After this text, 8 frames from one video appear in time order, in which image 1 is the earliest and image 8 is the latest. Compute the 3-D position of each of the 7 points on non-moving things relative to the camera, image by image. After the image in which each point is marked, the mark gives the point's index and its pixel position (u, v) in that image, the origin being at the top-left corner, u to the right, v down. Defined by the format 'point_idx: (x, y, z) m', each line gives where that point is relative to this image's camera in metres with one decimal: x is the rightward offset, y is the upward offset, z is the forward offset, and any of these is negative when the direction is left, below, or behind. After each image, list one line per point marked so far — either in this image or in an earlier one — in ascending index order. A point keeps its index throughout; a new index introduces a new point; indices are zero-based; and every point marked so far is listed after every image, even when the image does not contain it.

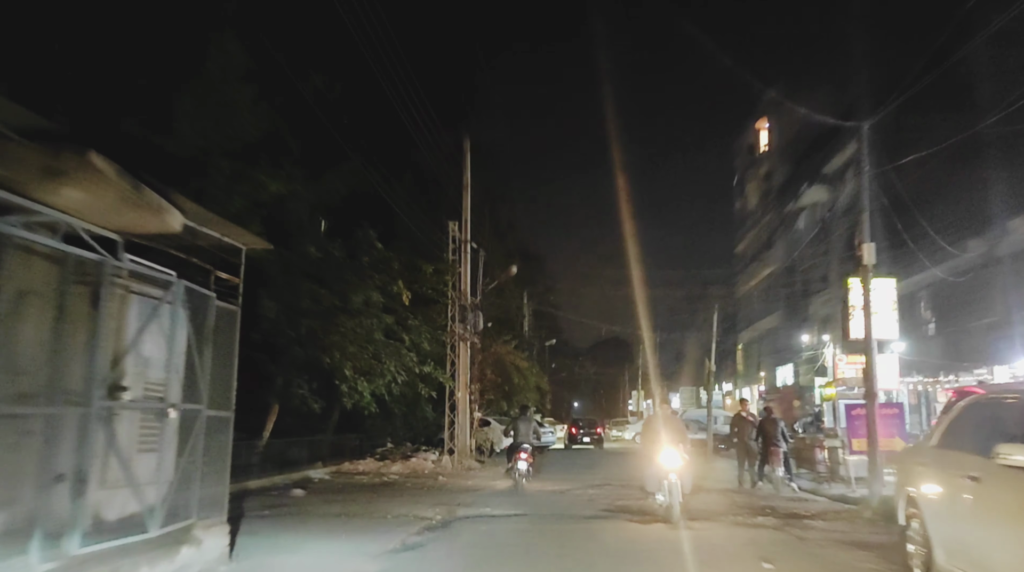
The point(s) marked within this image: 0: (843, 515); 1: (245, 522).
0: (+5.0, -3.5, +15.0) m
1: (-3.9, -3.4, +14.4) m
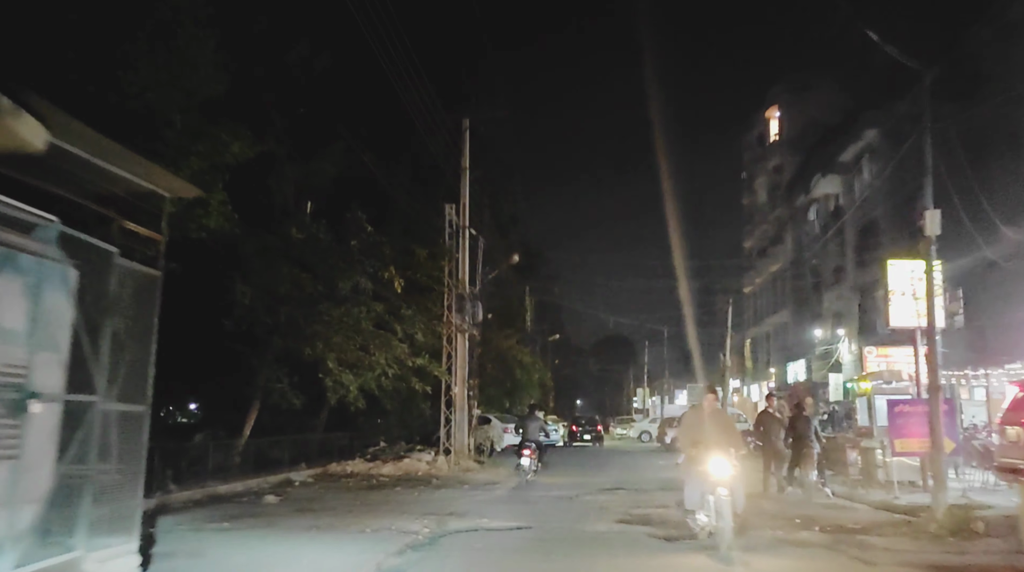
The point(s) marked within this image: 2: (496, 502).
0: (+5.0, -3.1, +12.8) m
1: (-3.9, -3.1, +12.2) m
2: (-0.3, -4.0, +18.7) m
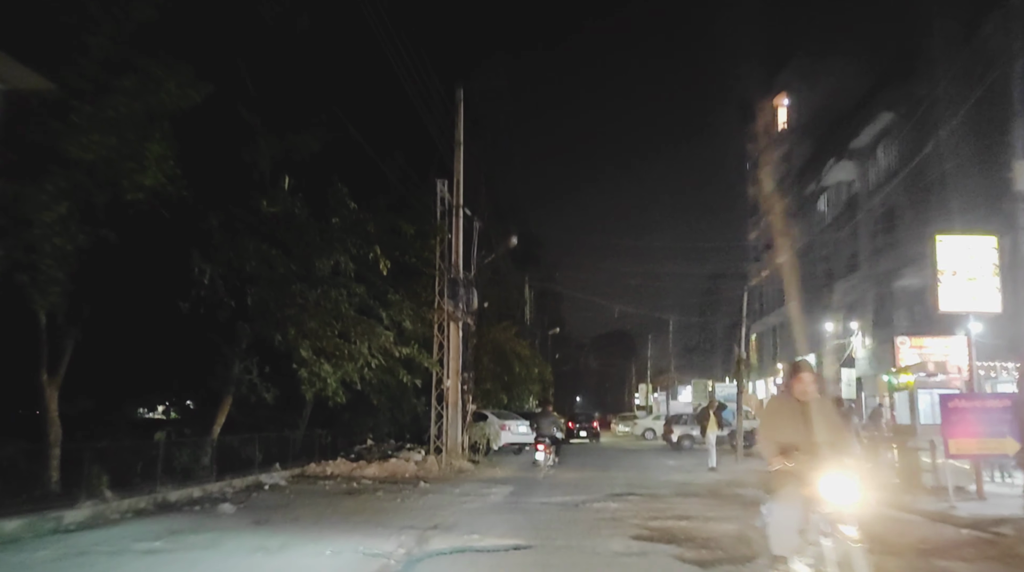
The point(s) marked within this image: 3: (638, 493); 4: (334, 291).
0: (+5.0, -2.8, +10.5) m
1: (-3.9, -2.7, +9.8) m
2: (-0.4, -3.7, +16.4) m
3: (+2.4, -3.9, +18.9) m
4: (-3.5, -0.1, +19.8) m
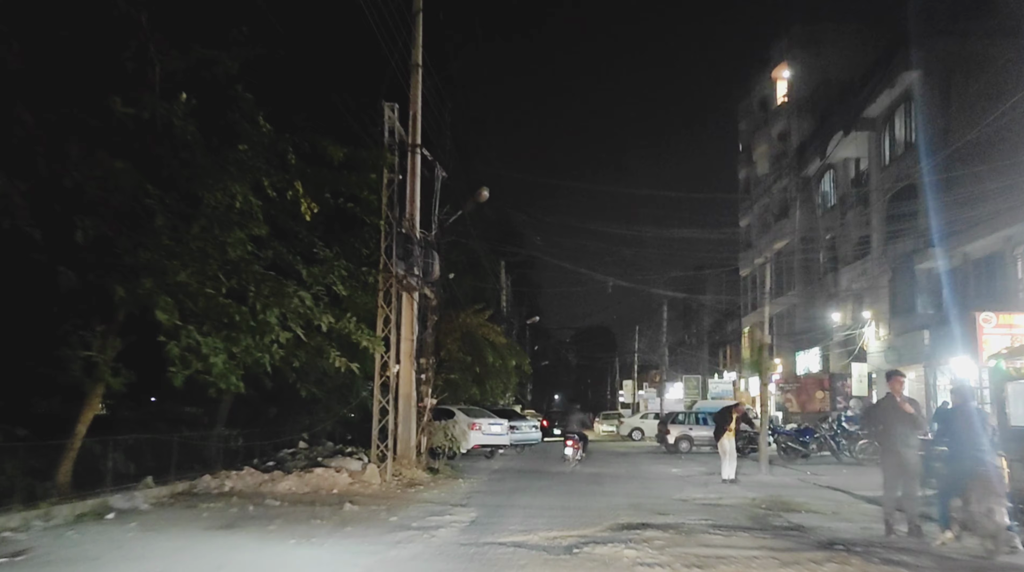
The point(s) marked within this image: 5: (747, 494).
0: (+4.6, -2.0, +4.7) m
1: (-4.2, -1.9, +3.9) m
2: (-0.8, -2.8, +10.5) m
3: (+1.9, -3.1, +13.1) m
4: (-4.0, +0.8, +13.8) m
5: (+4.4, -3.9, +18.6) m
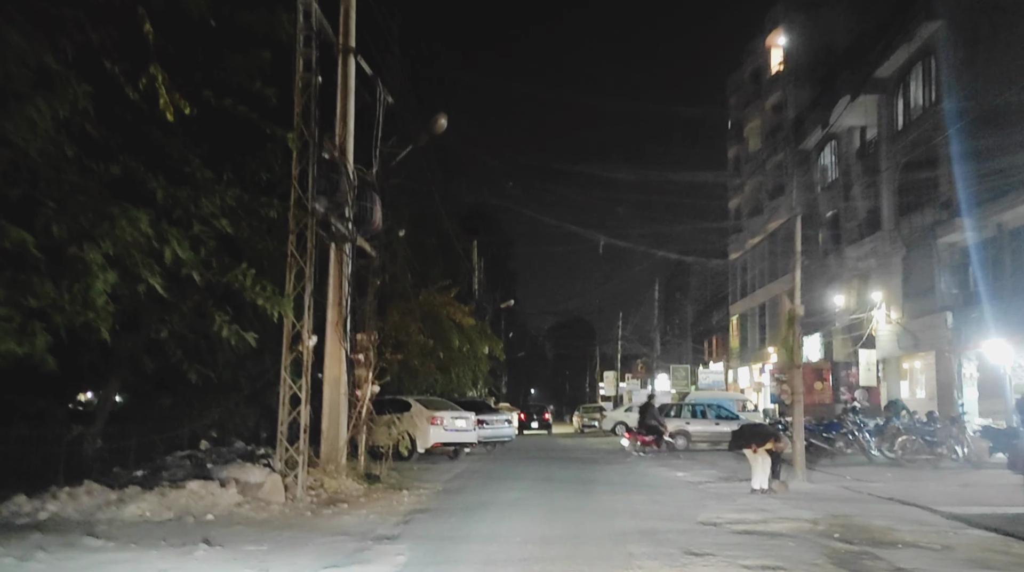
0: (+4.4, -1.3, -0.4) m
1: (-4.4, -1.1, -1.5) m
2: (-1.1, -2.1, +5.2) m
3: (+1.5, -2.3, +7.8) m
4: (-4.4, +1.6, +8.4) m
5: (+3.8, -3.1, +13.4) m
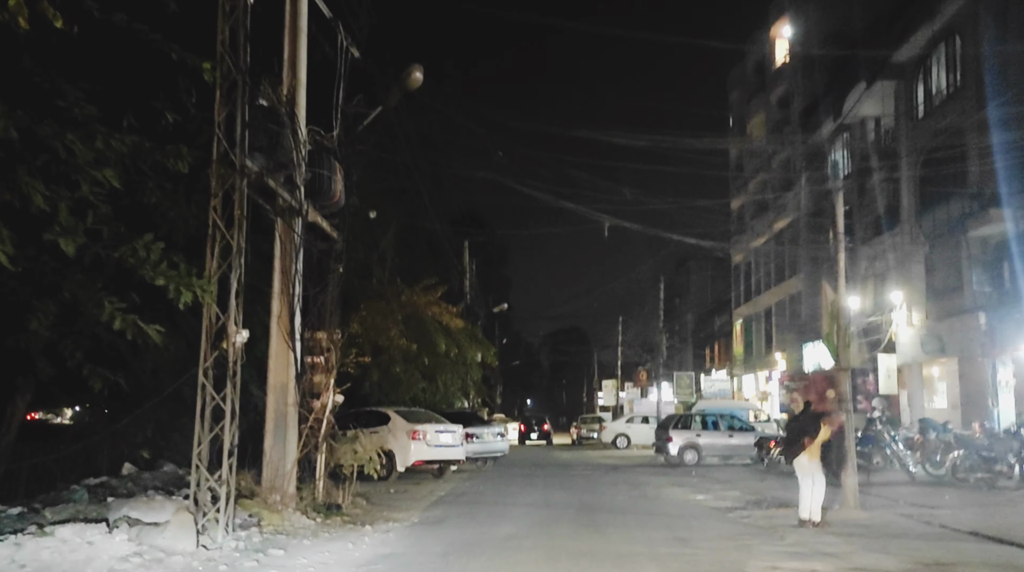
0: (+4.4, -0.9, -3.6) m
1: (-4.4, -0.8, -4.7) m
2: (-1.2, -1.7, +2.0) m
3: (+1.4, -2.0, +4.6) m
4: (-4.5, +1.8, +5.2) m
5: (+3.7, -2.8, +10.2) m
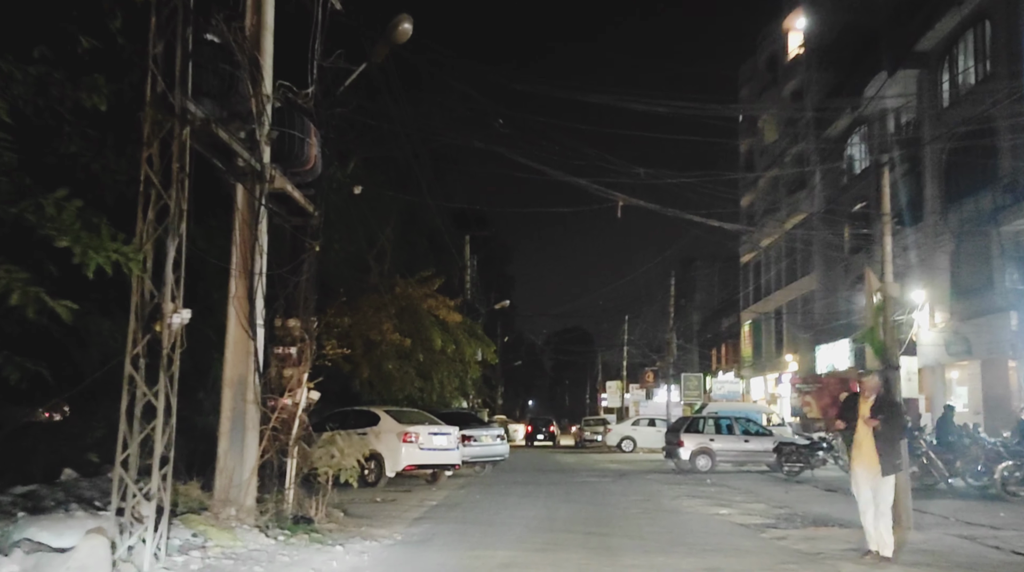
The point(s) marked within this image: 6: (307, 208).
0: (+4.3, -0.7, -5.6) m
1: (-4.5, -0.5, -6.7) m
2: (-1.3, -1.5, 0.0) m
3: (+1.3, -1.8, +2.6) m
4: (-4.6, +2.1, +3.2) m
5: (+3.7, -2.6, +8.2) m
6: (-2.7, +1.0, +13.3) m
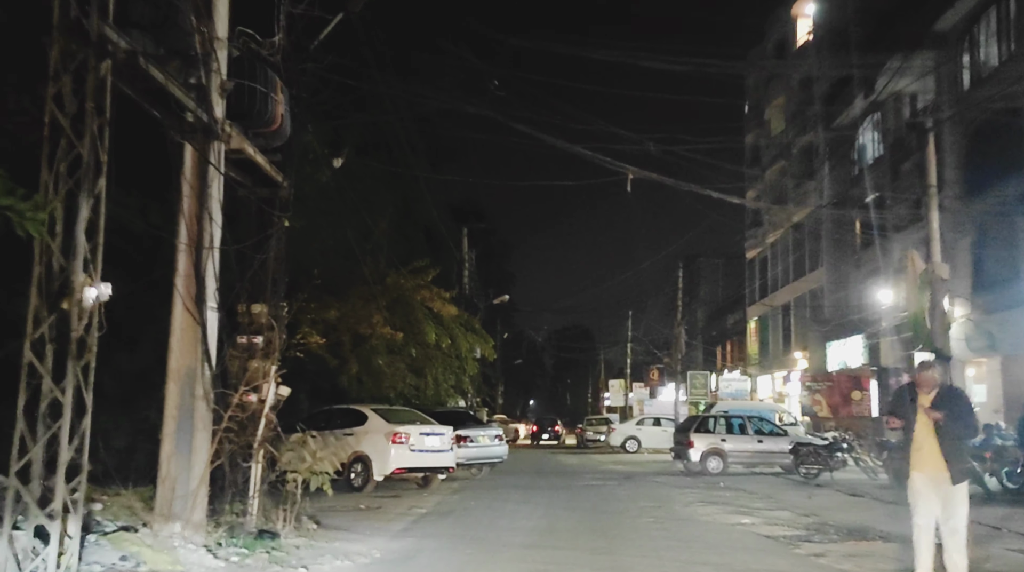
0: (+4.3, -0.4, -7.3) m
1: (-4.6, -0.2, -8.4) m
2: (-1.3, -1.3, -1.7) m
3: (+1.3, -1.6, +0.9) m
4: (-4.6, +2.4, +1.6) m
5: (+3.6, -2.4, +6.5) m
6: (-2.8, +1.3, +11.6) m
